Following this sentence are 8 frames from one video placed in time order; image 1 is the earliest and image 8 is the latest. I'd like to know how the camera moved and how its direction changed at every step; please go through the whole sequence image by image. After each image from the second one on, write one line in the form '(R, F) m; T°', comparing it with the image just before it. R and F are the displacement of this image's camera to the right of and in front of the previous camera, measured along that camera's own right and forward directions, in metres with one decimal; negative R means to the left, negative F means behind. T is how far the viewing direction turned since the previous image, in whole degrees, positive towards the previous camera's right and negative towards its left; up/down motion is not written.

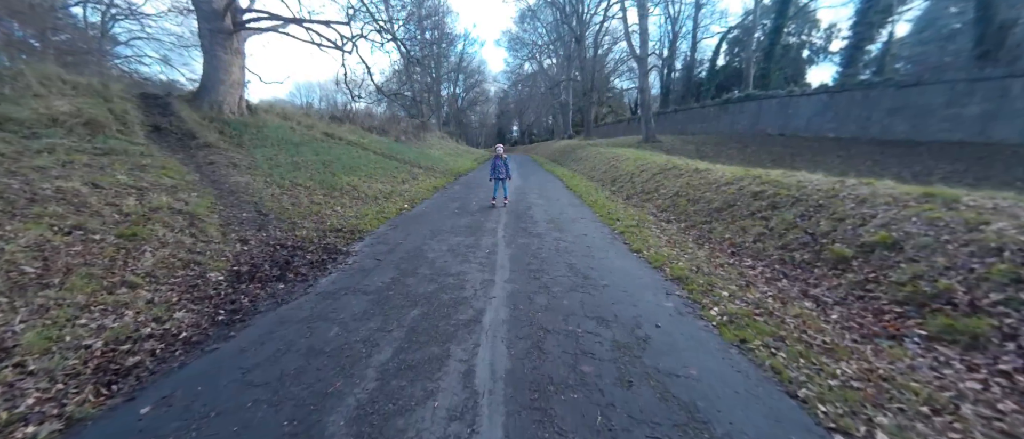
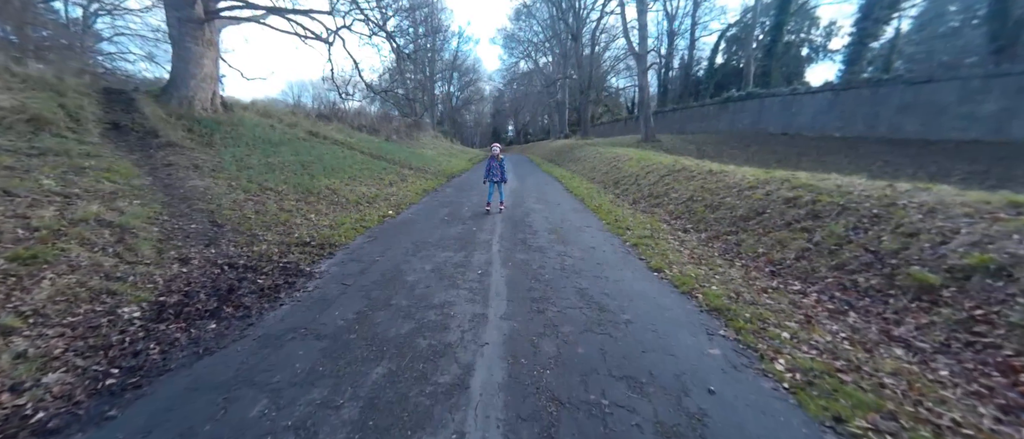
(0.0, +1.1) m; +1°
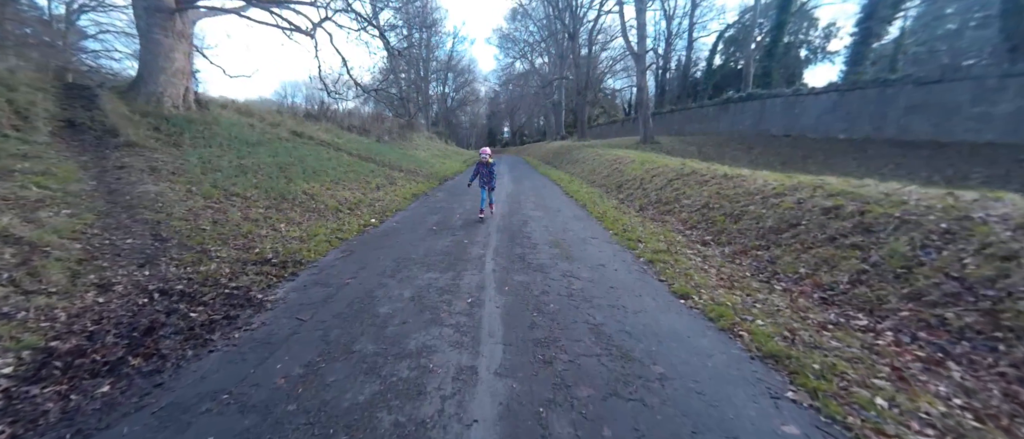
(0.0, +1.0) m; +1°
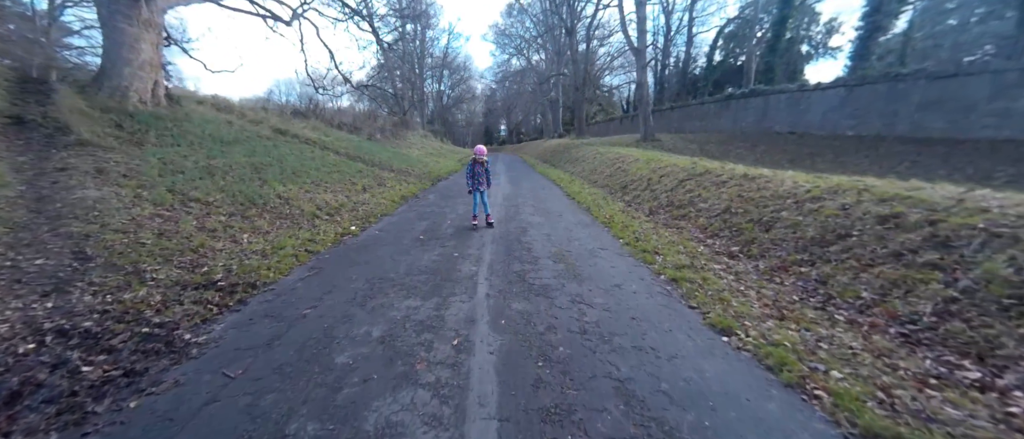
(0.0, +1.0) m; 0°
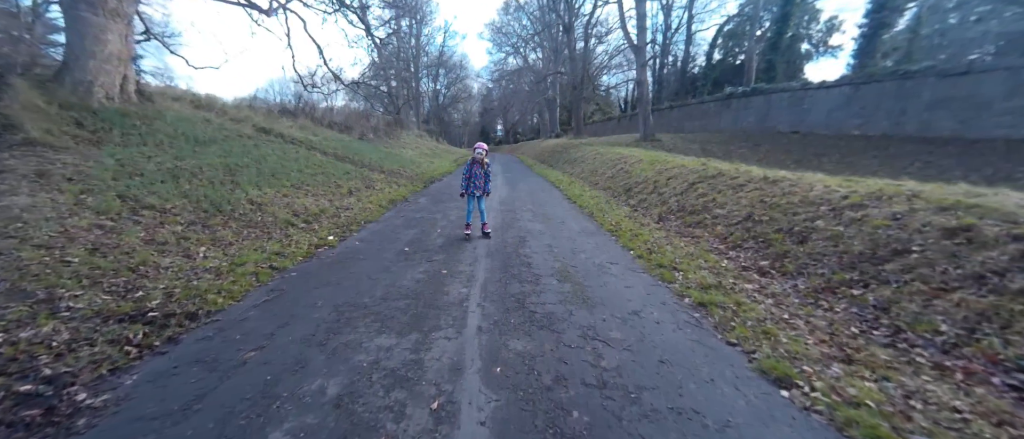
(0.0, +0.8) m; +1°
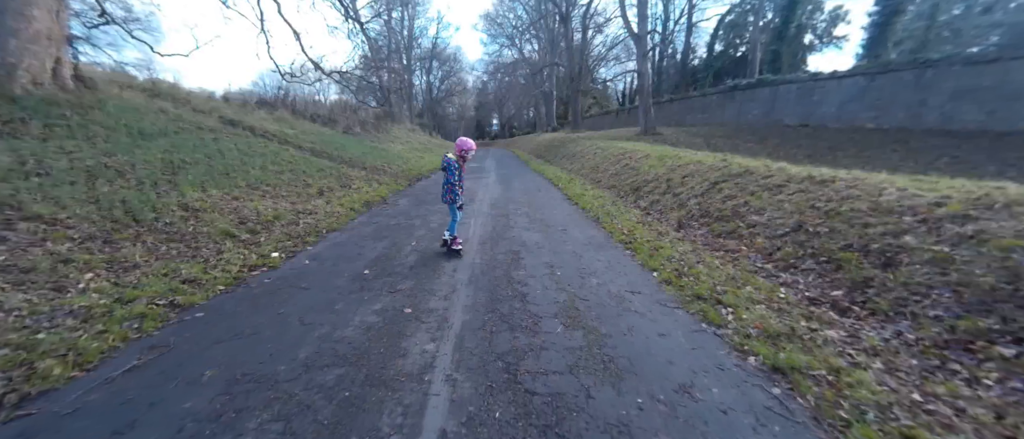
(+0.1, +1.4) m; +1°
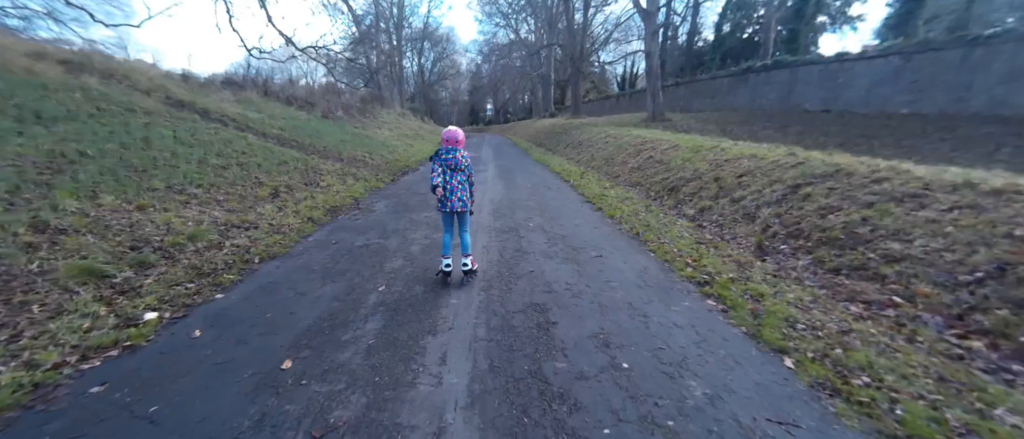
(-0.3, +2.2) m; +1°
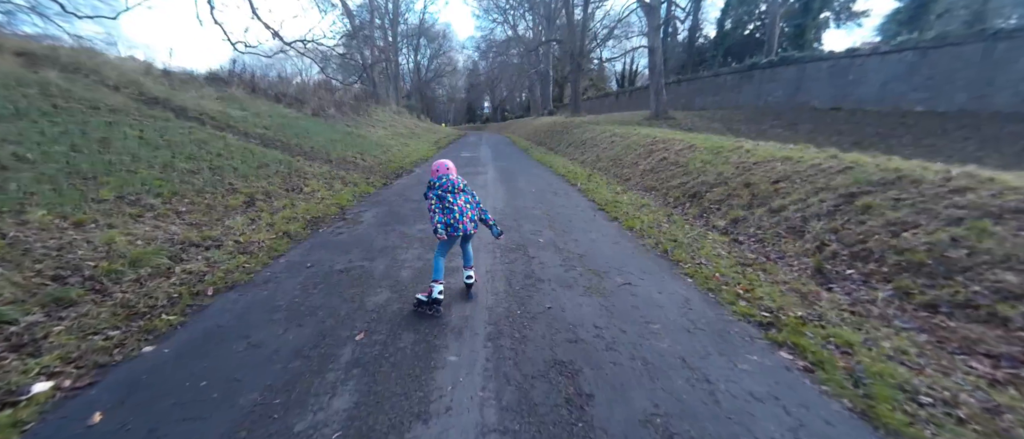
(-0.2, +0.9) m; 0°
